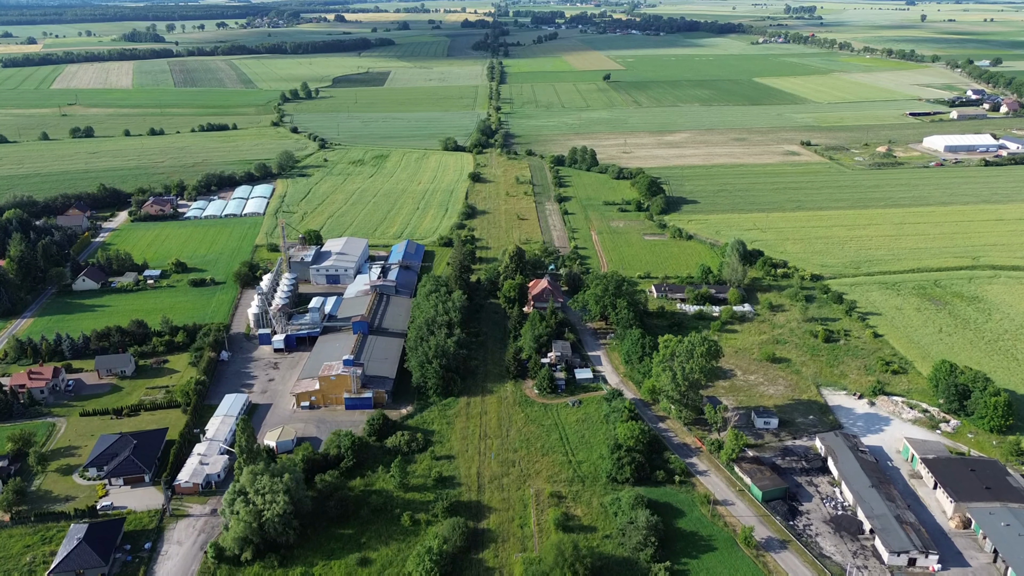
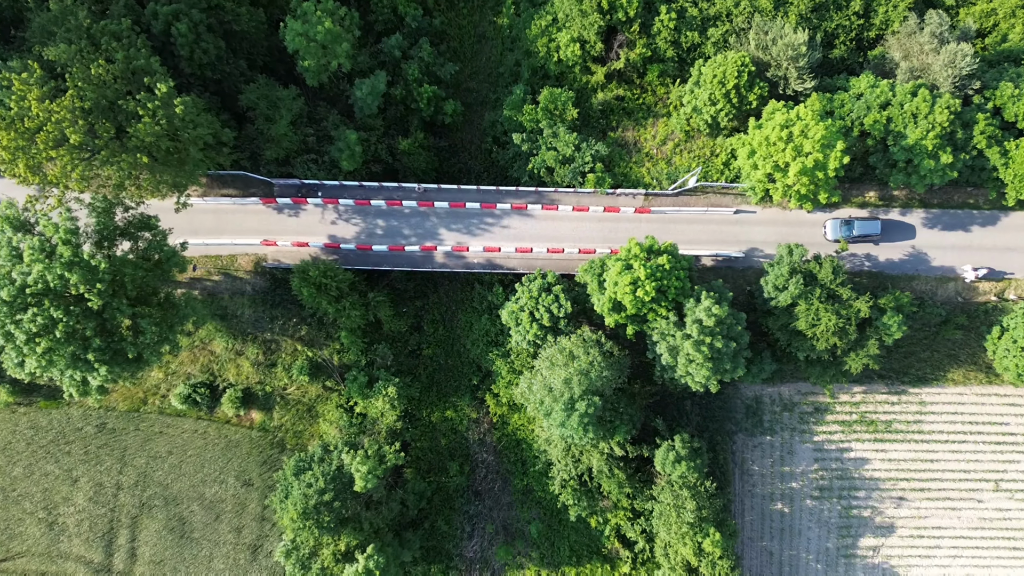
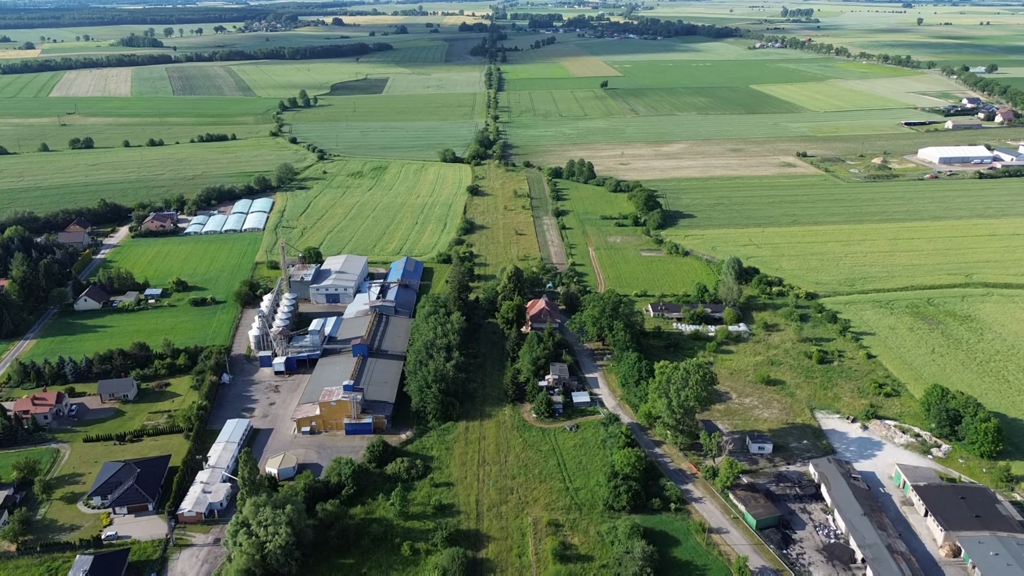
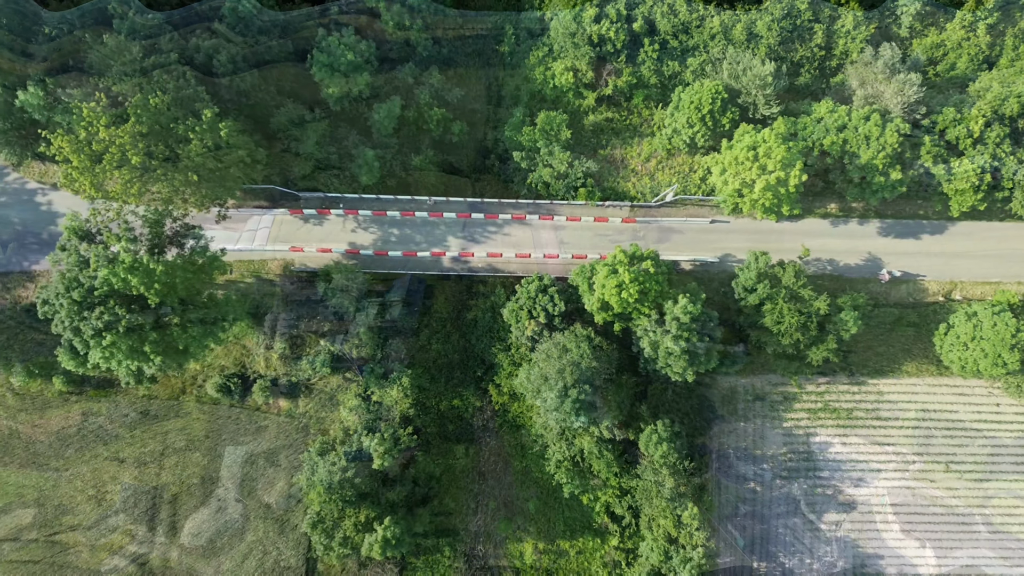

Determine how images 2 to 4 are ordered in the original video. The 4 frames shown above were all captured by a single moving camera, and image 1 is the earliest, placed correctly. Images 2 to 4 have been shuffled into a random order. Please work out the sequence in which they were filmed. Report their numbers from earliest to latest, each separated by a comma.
3, 4, 2
